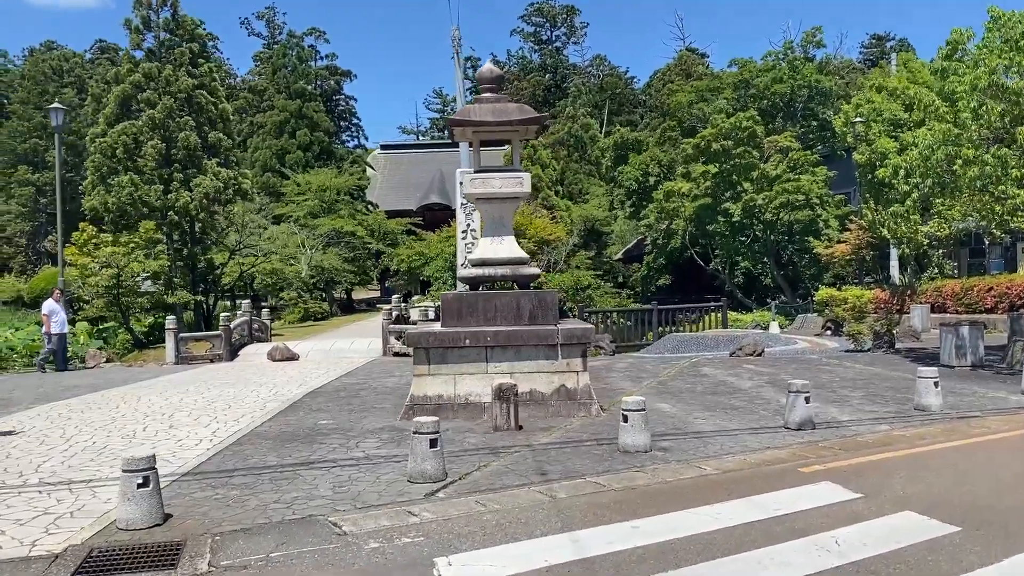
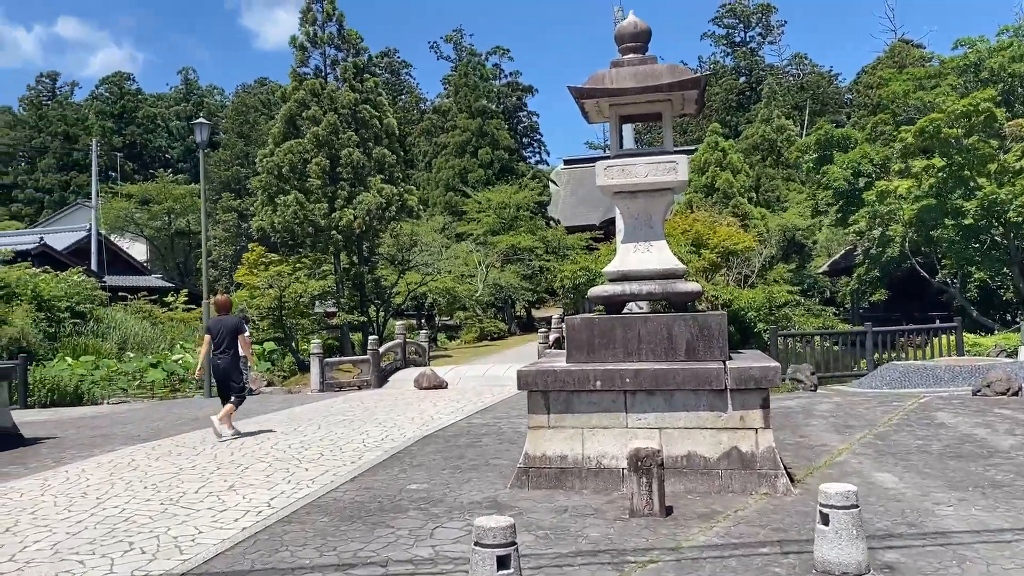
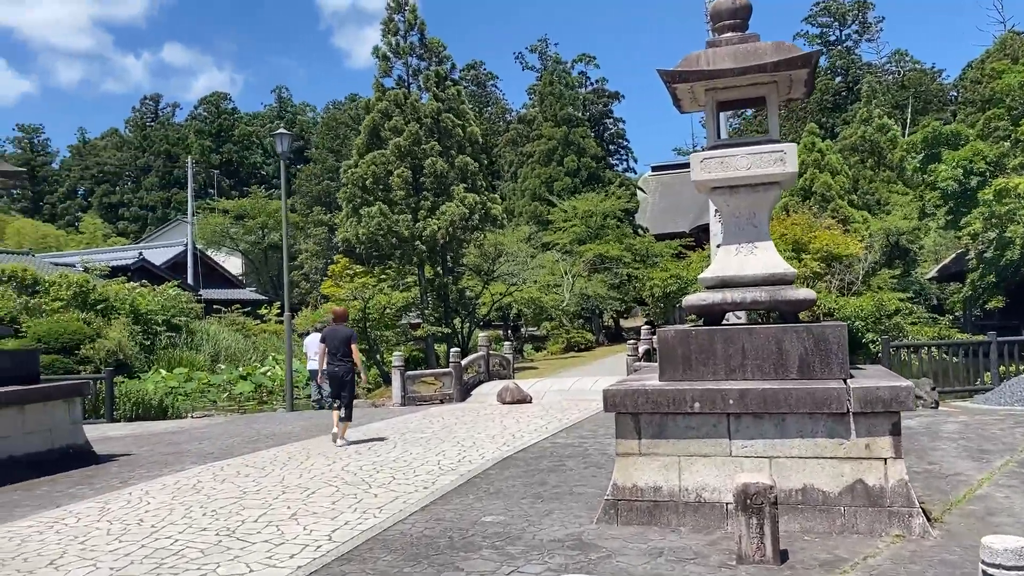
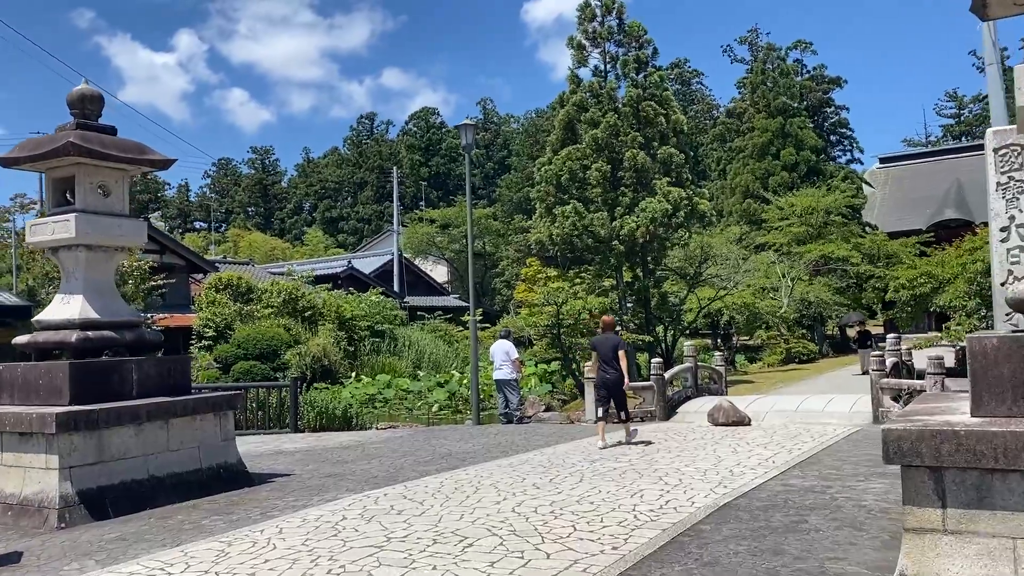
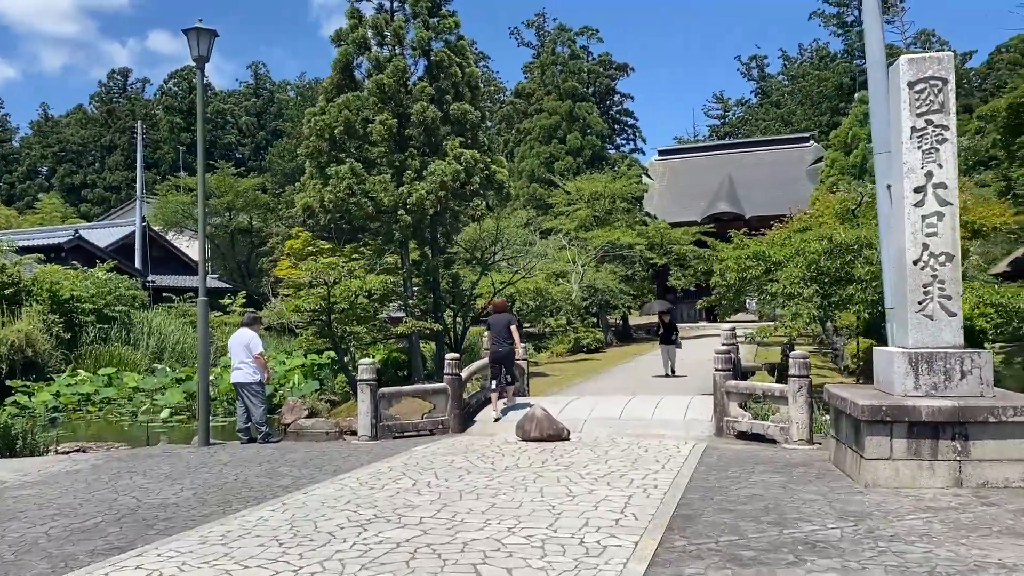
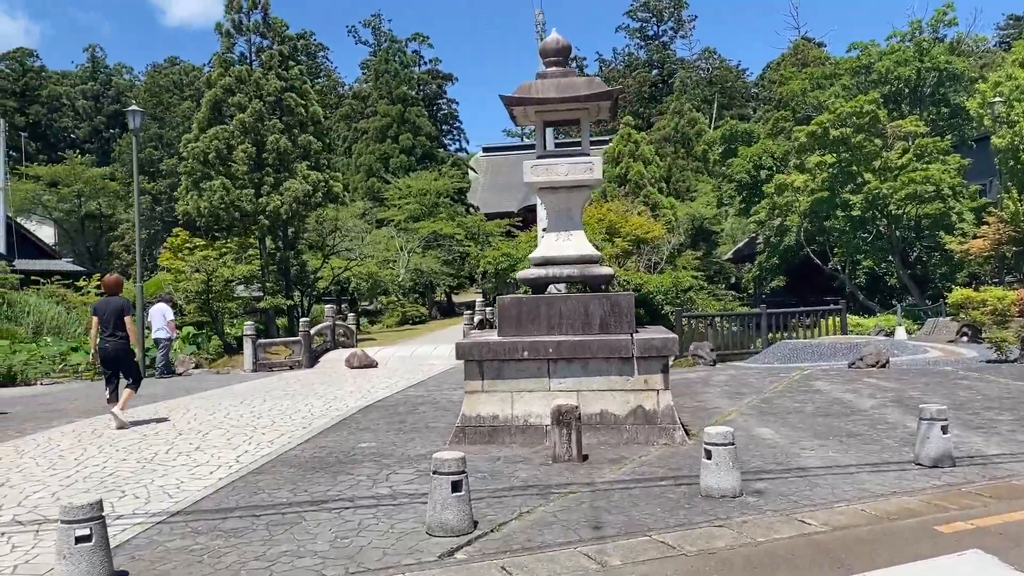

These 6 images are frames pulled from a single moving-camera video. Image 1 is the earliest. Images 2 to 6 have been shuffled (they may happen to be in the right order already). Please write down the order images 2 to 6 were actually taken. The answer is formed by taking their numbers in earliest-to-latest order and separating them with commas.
6, 2, 3, 4, 5
